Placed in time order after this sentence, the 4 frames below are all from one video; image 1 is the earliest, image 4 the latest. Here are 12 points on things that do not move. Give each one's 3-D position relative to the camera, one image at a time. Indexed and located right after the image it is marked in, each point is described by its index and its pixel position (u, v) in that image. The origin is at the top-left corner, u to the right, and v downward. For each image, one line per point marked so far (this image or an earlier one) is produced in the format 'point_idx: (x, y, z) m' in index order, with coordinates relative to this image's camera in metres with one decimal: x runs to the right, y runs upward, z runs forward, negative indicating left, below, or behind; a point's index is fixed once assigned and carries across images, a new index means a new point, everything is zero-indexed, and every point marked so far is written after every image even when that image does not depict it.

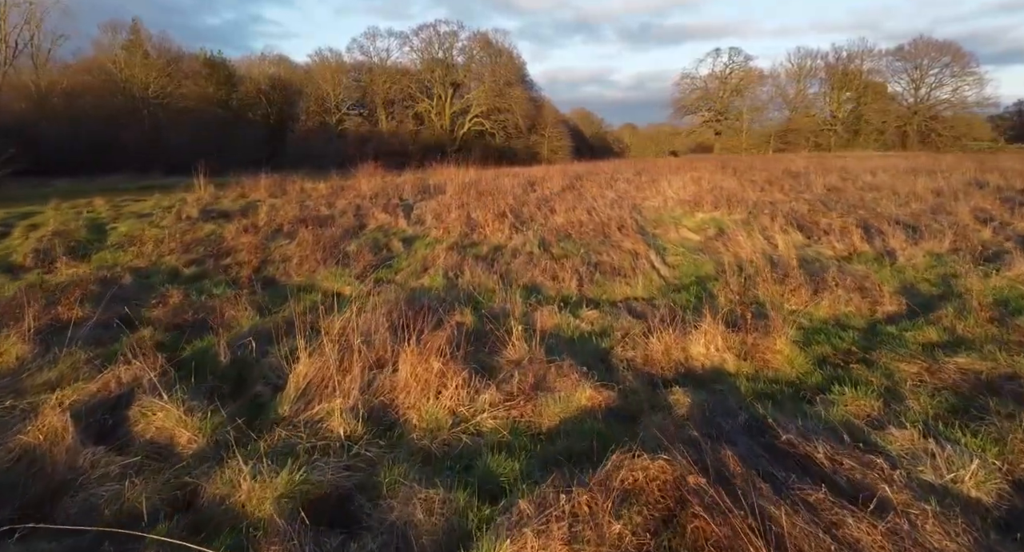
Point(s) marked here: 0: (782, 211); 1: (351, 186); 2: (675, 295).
0: (+5.7, +1.4, +13.5) m
1: (-4.6, +2.5, +17.8) m
2: (+1.7, -0.2, +6.4) m
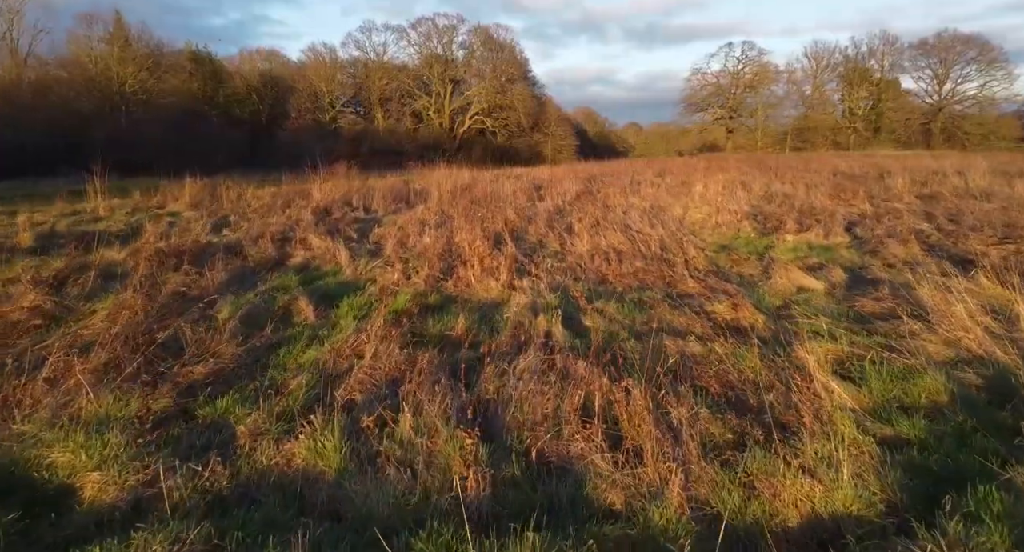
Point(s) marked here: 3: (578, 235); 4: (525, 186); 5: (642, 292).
0: (+5.7, +0.6, +9.3) m
1: (-4.6, +1.8, +13.7) m
2: (+1.7, -0.9, +2.3) m
3: (+1.0, +0.6, +9.1) m
4: (+0.4, +2.5, +17.1) m
5: (+1.2, -0.1, +5.9) m
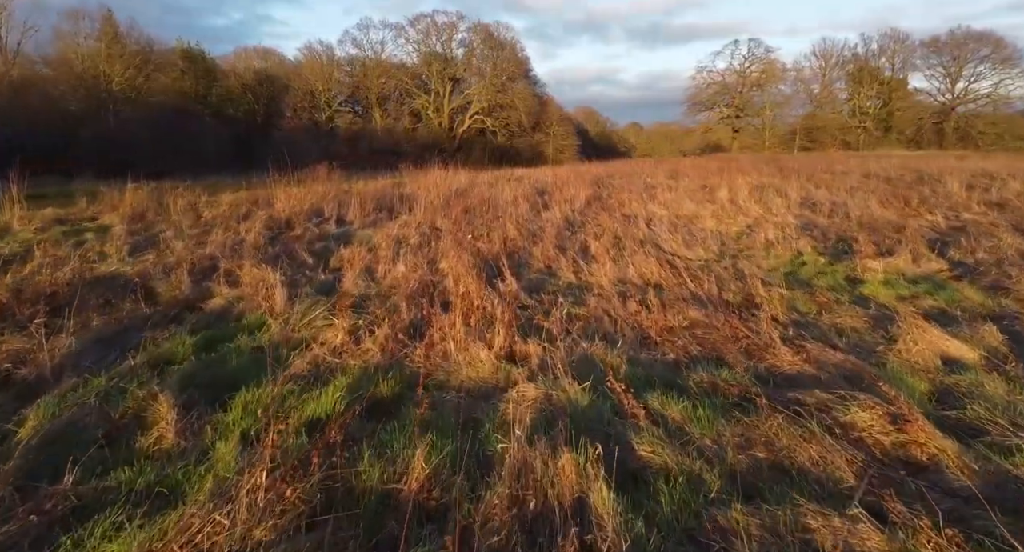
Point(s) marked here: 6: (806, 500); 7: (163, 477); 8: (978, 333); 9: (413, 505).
0: (+5.7, +0.2, +7.2) m
1: (-4.6, +1.4, +11.6) m
2: (+1.7, -1.4, +0.2) m
3: (+1.0, +0.2, +7.0) m
4: (+0.4, +2.0, +15.0) m
5: (+1.2, -0.6, +3.8) m
6: (+1.1, -0.9, +2.4) m
7: (-1.5, -0.8, +2.6) m
8: (+3.4, -0.4, +4.5) m
9: (-0.4, -0.9, +2.4) m
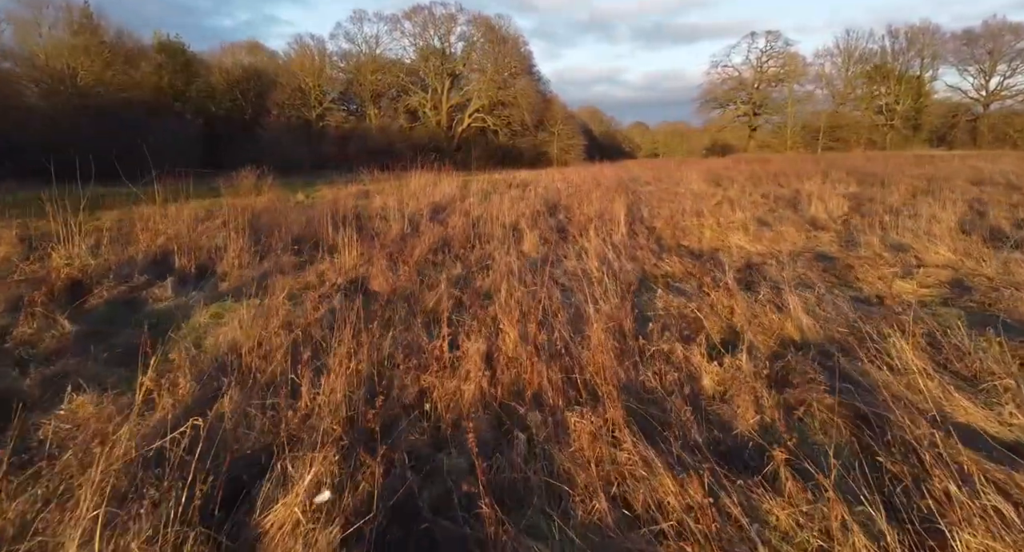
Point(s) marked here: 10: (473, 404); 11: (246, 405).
0: (+5.7, -0.8, +2.3) m
1: (-4.6, +0.4, +6.7) m
2: (+1.6, -2.3, -4.8) m
3: (+1.0, -0.8, +2.1) m
4: (+0.4, +1.1, +10.0) m
5: (+1.2, -1.5, -1.2) m
6: (+1.1, -1.8, -2.5) m
7: (-1.5, -1.8, -2.3) m
8: (+3.3, -1.4, -0.5) m
9: (-0.4, -1.8, -2.6) m
10: (-0.1, -0.6, +2.9) m
11: (-1.2, -0.6, +2.8) m
